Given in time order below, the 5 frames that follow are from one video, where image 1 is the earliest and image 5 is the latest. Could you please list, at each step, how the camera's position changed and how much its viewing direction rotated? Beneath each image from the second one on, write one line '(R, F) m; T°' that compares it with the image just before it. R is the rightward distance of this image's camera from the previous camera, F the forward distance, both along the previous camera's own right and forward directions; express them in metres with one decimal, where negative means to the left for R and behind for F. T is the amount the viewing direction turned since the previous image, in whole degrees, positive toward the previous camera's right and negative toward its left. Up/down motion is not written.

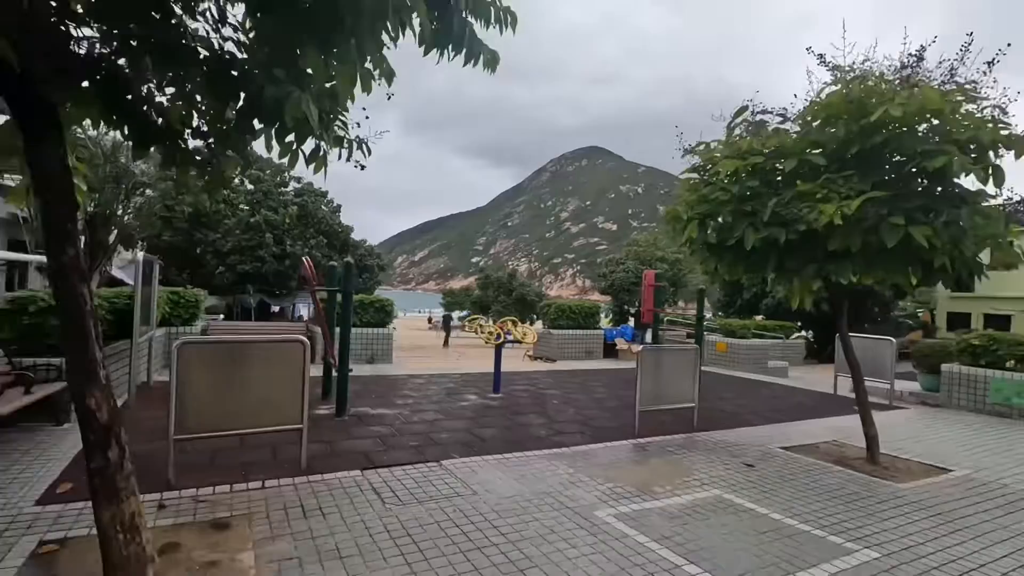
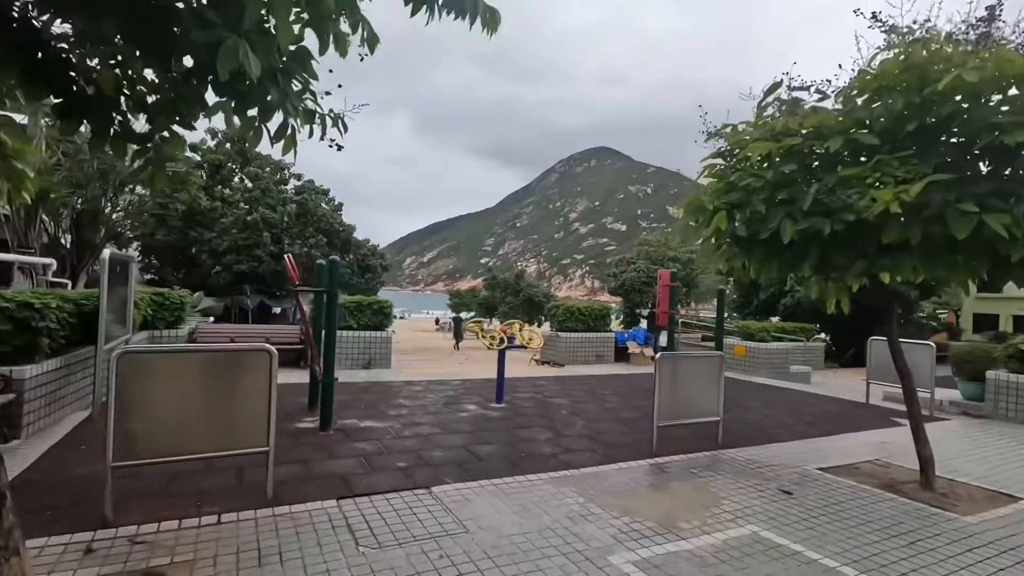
(+0.1, +0.6) m; -1°
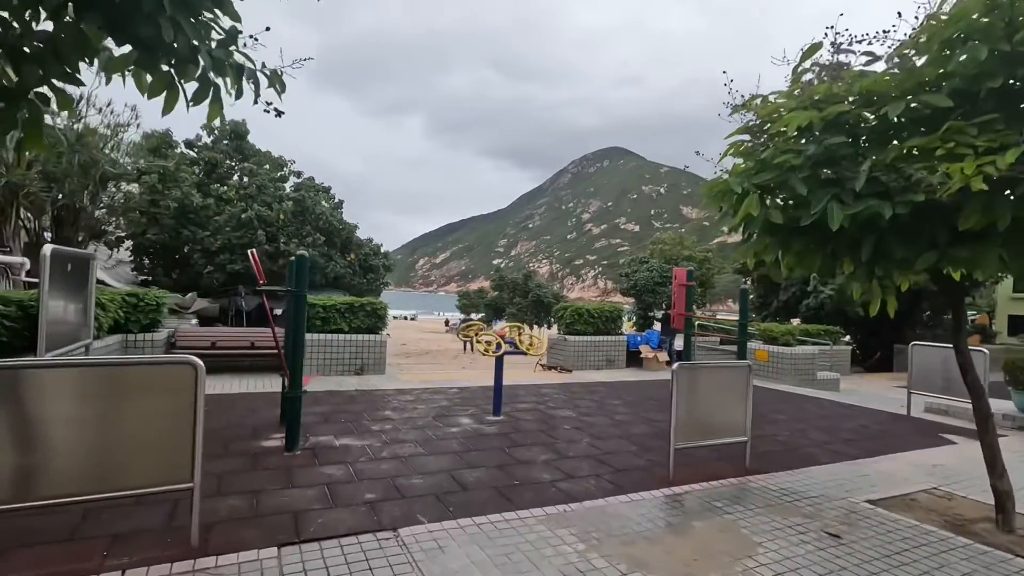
(+0.2, +0.7) m; -1°
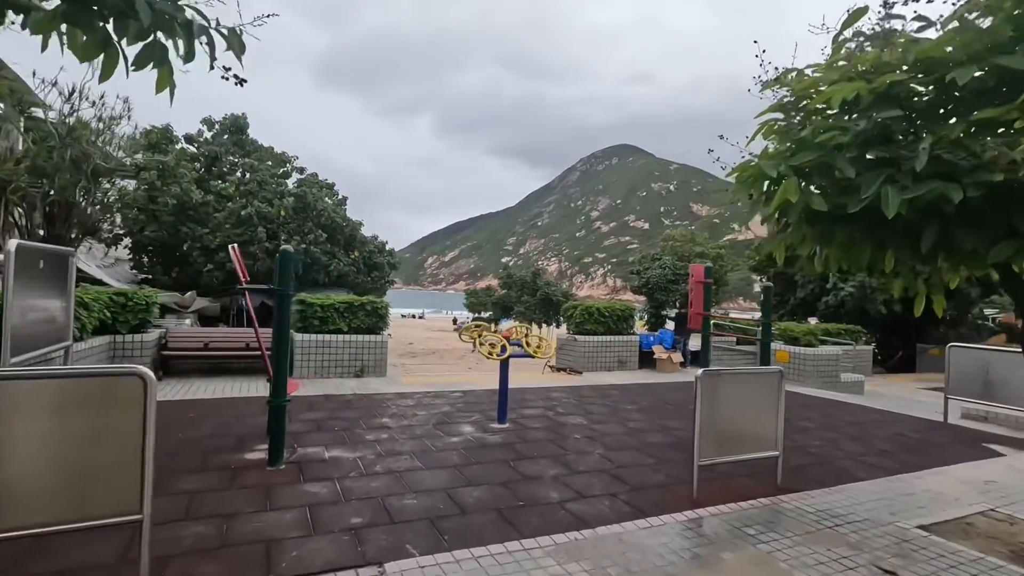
(0.0, +0.4) m; -1°
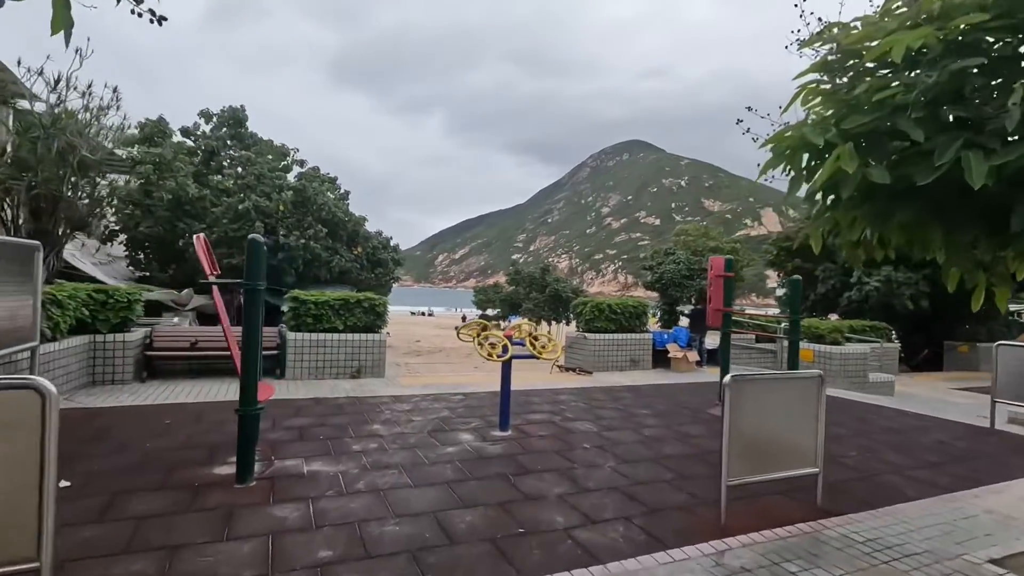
(+0.1, +0.5) m; -1°
